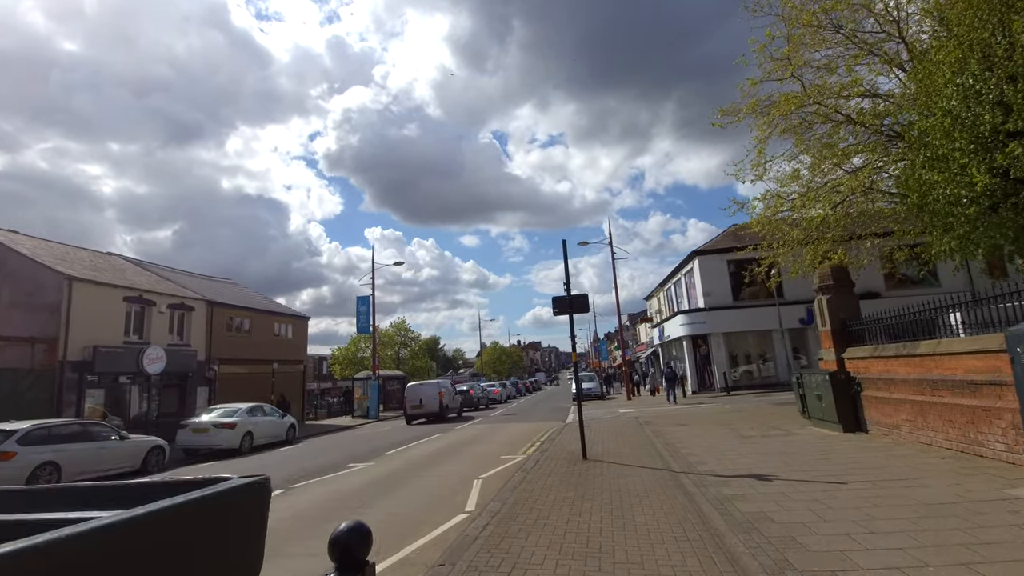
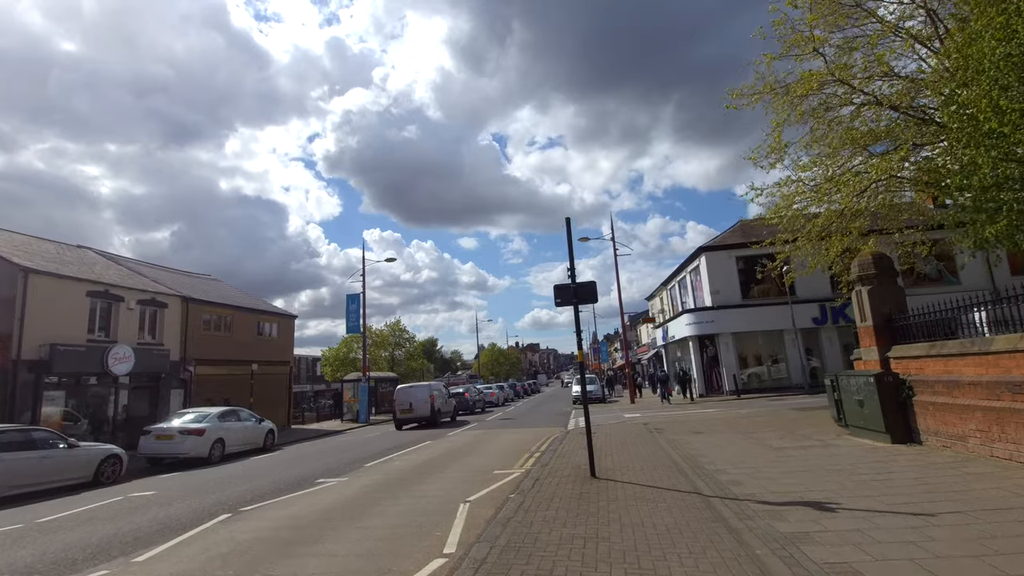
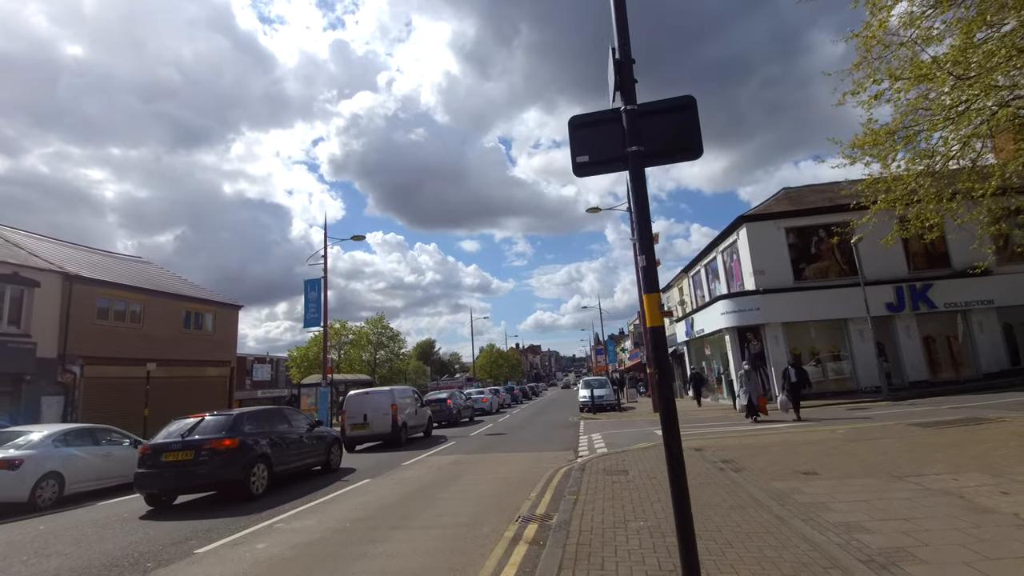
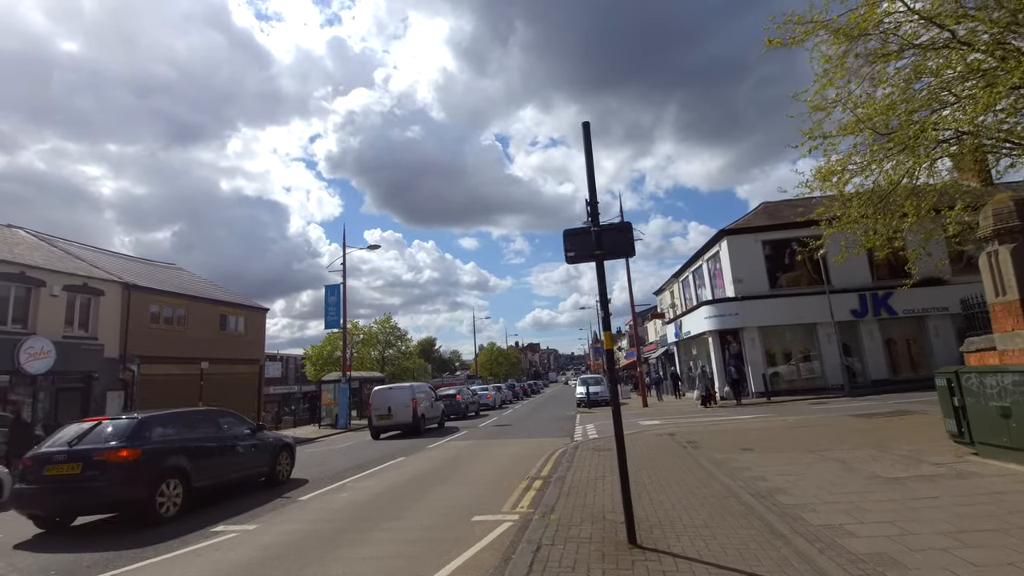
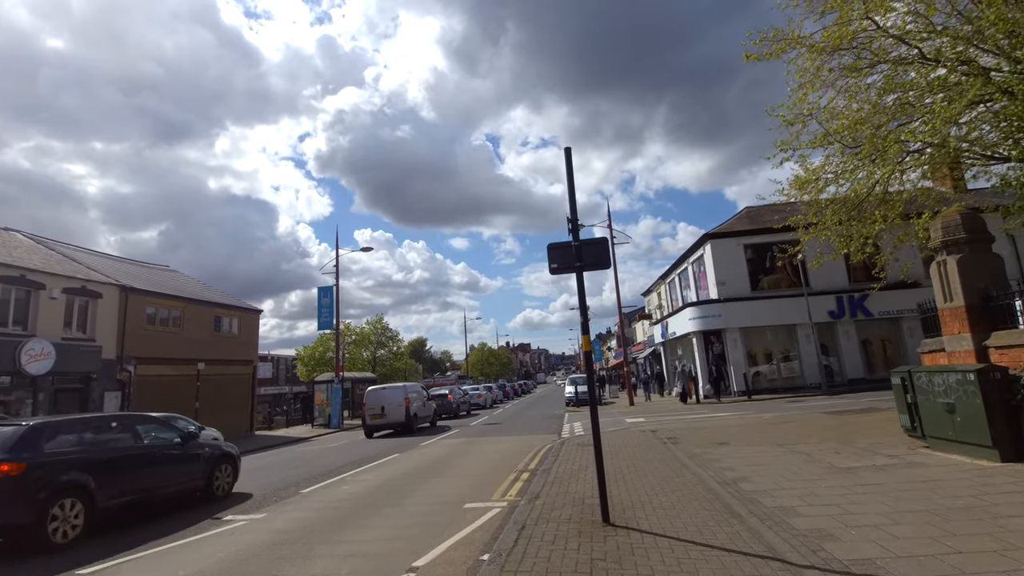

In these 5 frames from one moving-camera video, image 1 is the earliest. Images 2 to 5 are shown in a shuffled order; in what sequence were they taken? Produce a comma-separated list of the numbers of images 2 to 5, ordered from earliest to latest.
2, 5, 4, 3
